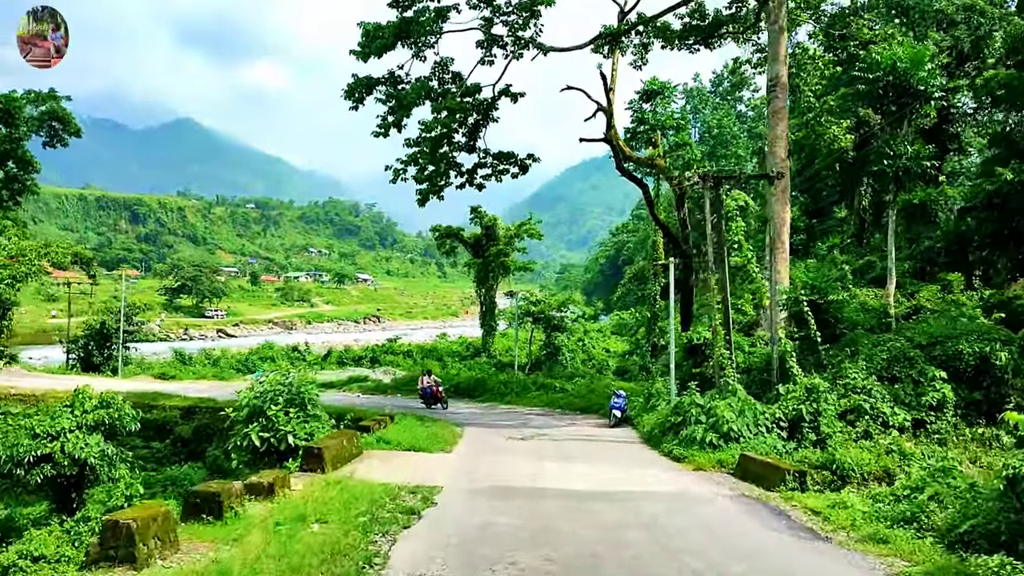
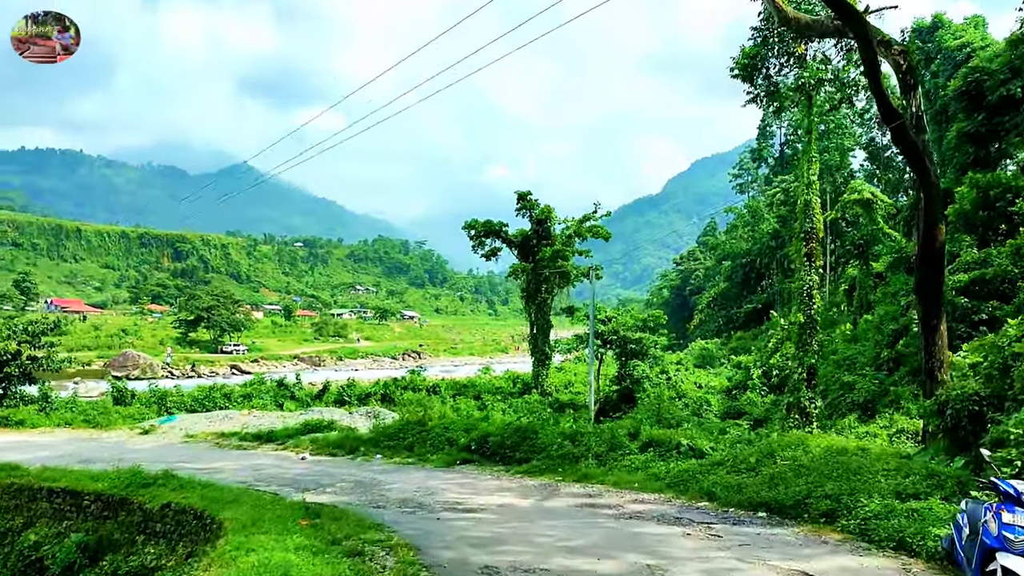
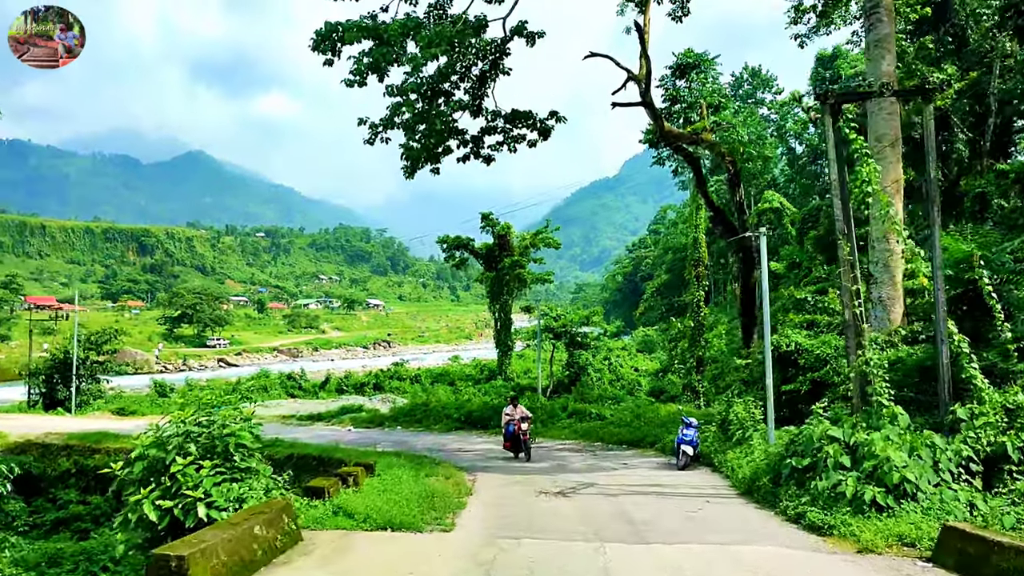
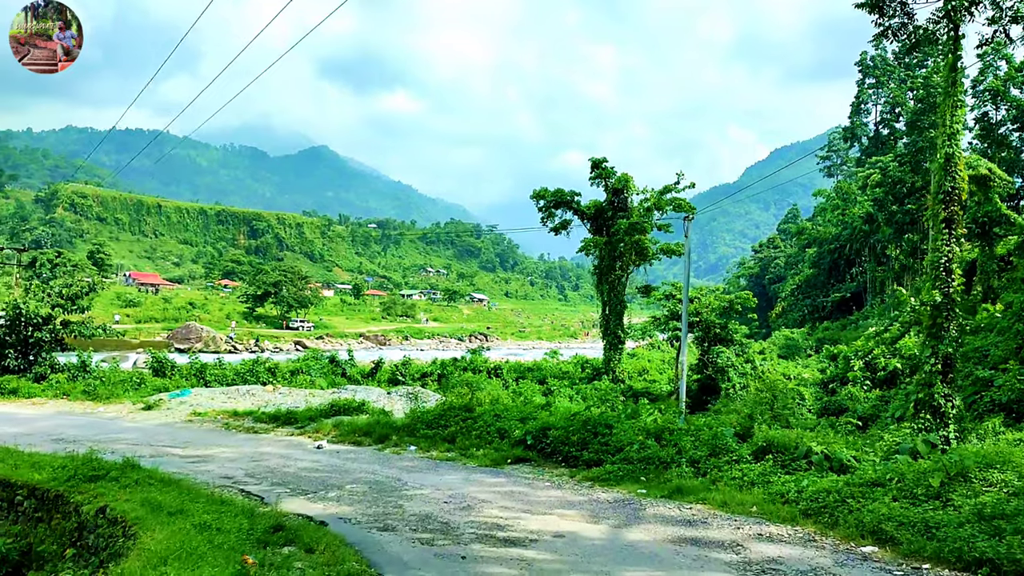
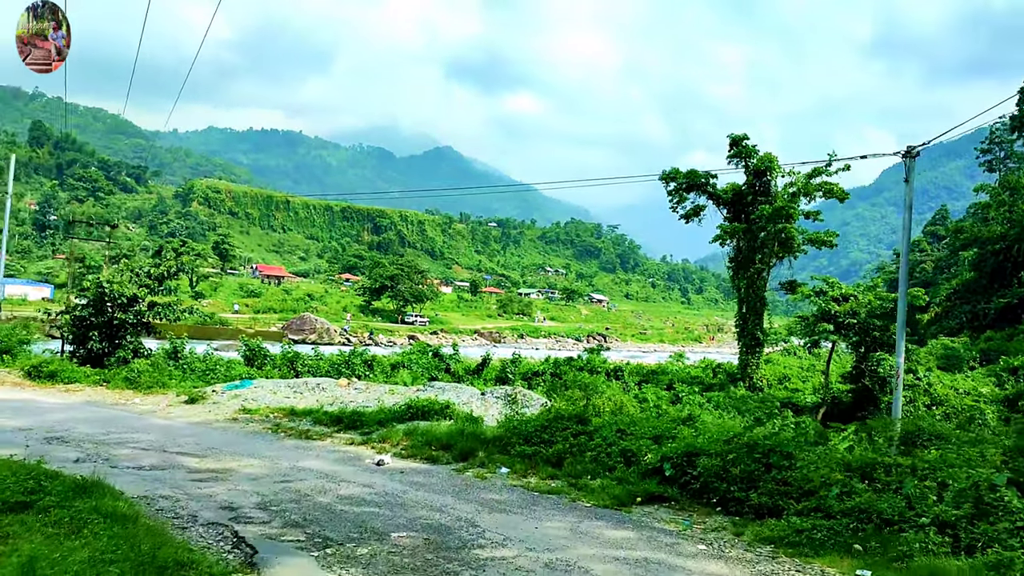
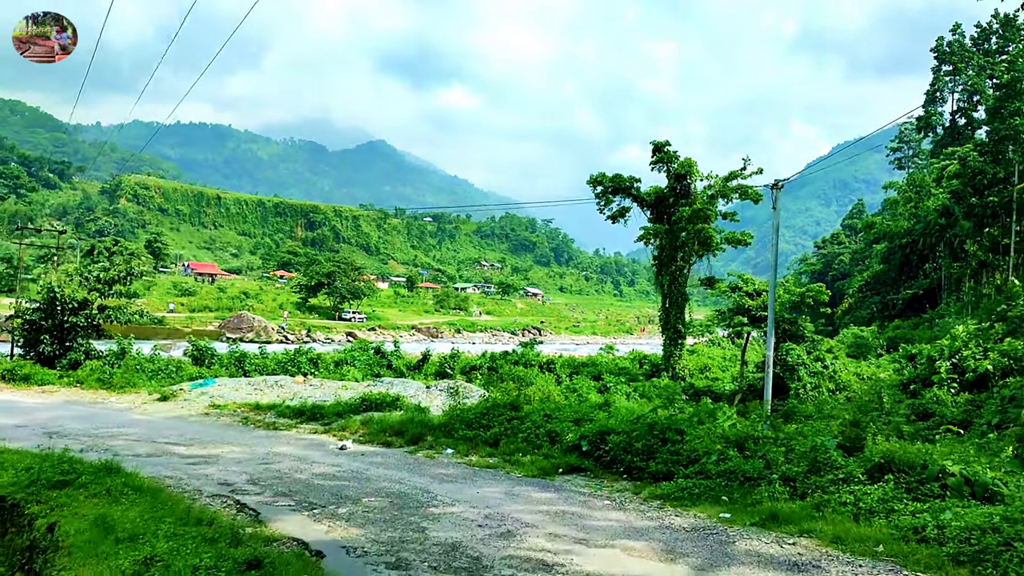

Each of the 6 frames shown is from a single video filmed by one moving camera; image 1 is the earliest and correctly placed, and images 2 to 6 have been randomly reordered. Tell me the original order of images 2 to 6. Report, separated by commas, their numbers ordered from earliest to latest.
3, 2, 4, 6, 5
